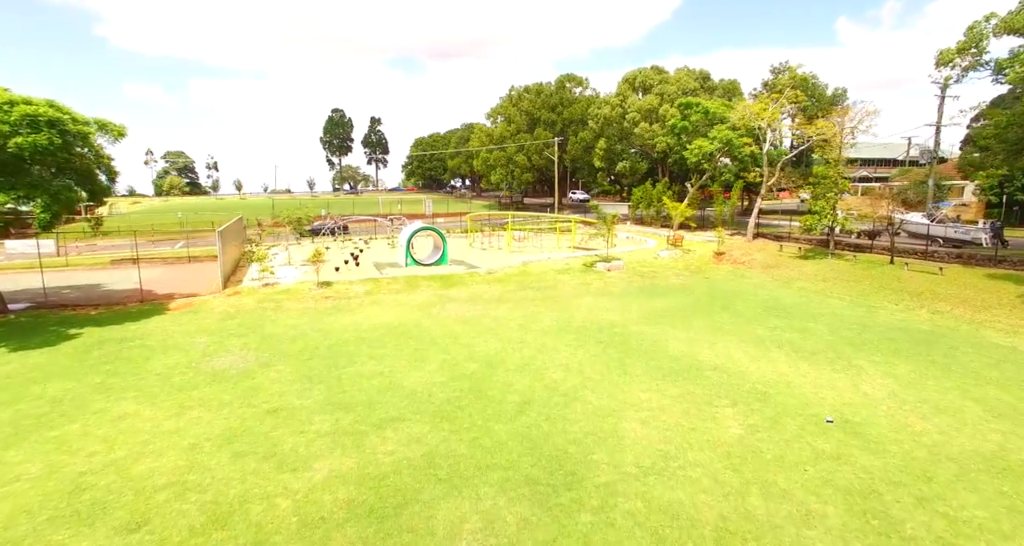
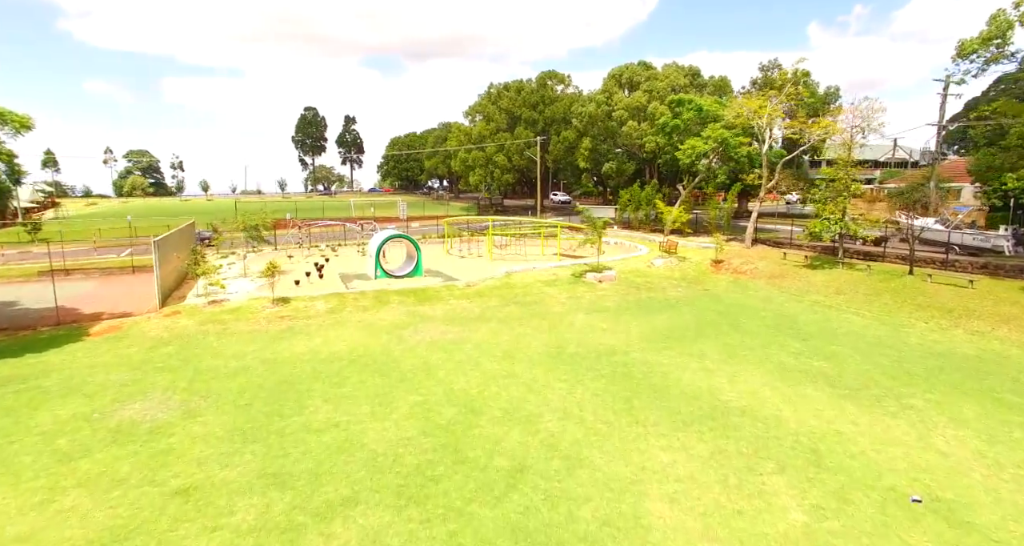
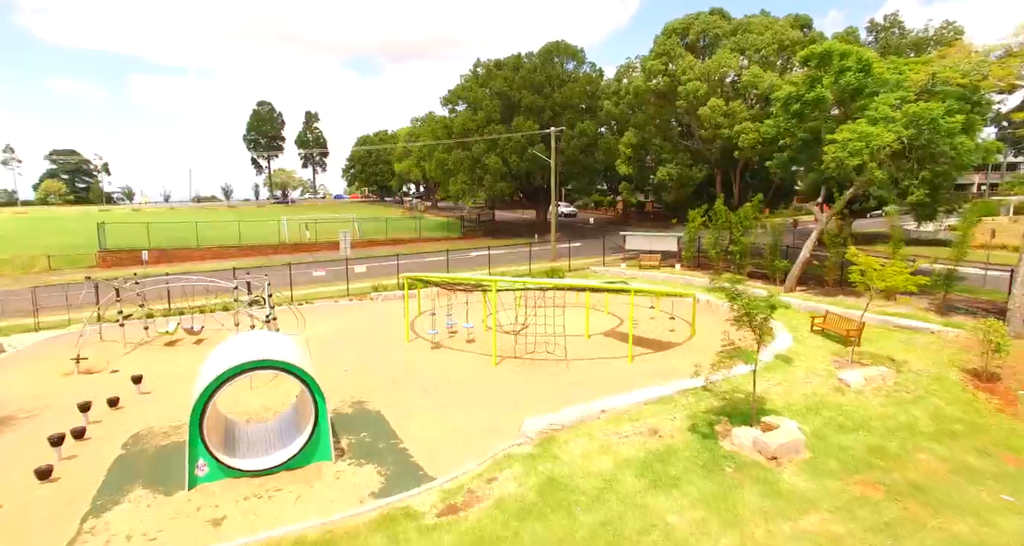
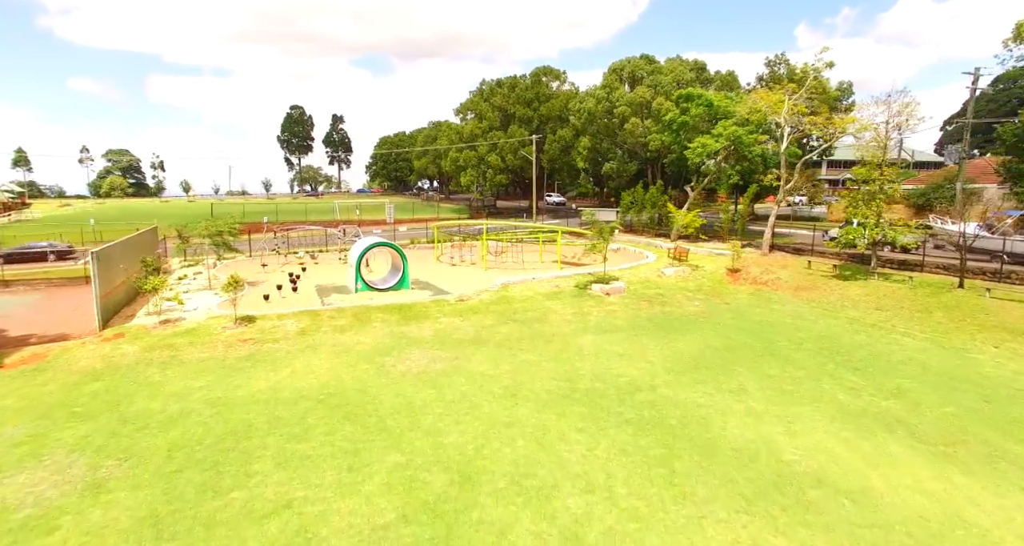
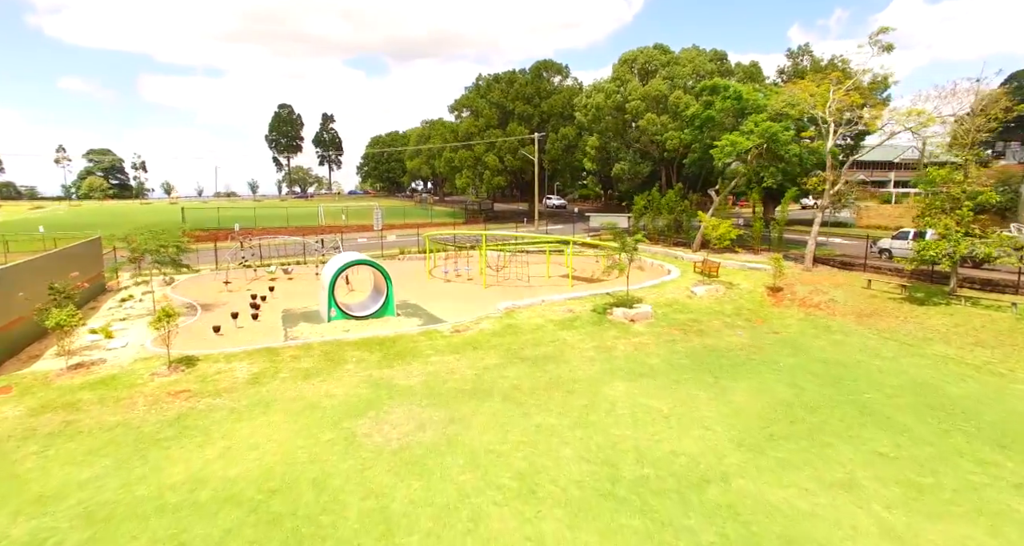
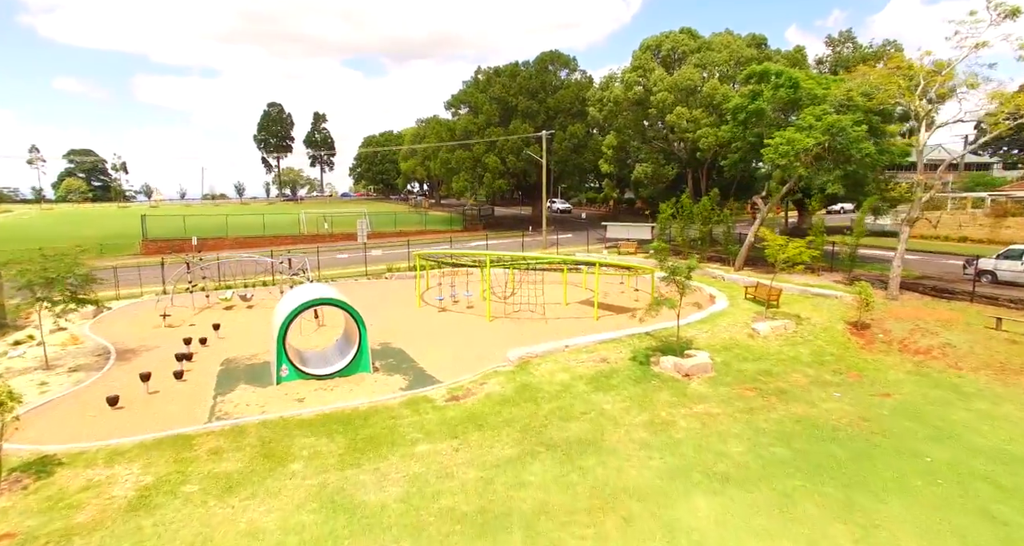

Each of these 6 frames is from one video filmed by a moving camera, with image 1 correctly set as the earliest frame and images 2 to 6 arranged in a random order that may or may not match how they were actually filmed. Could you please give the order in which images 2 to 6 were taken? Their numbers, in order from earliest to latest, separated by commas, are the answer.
2, 4, 5, 6, 3
